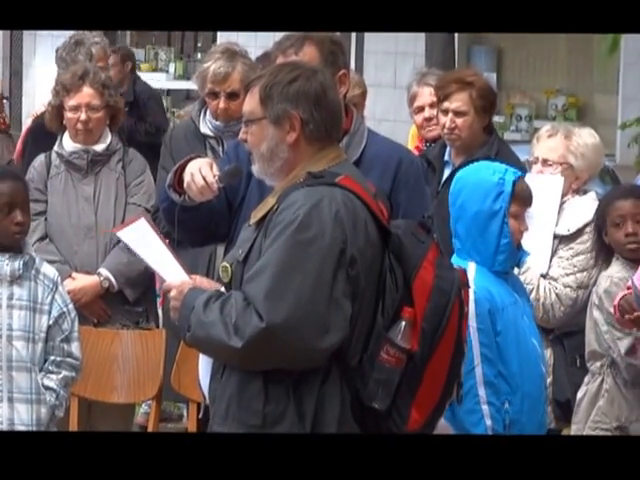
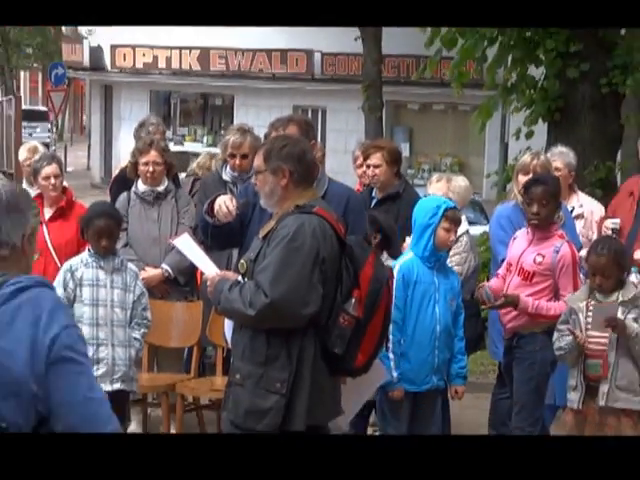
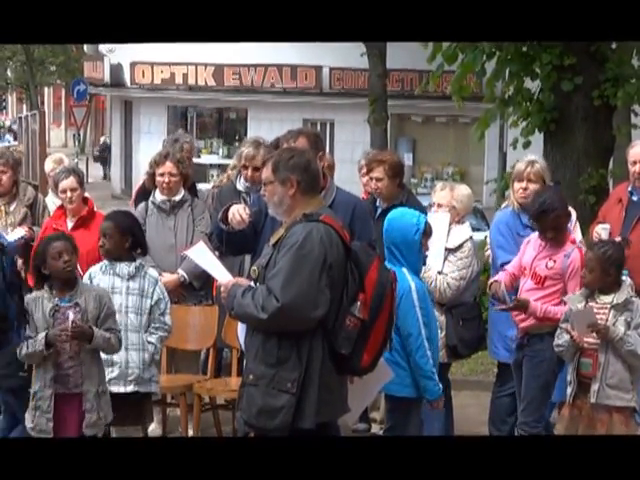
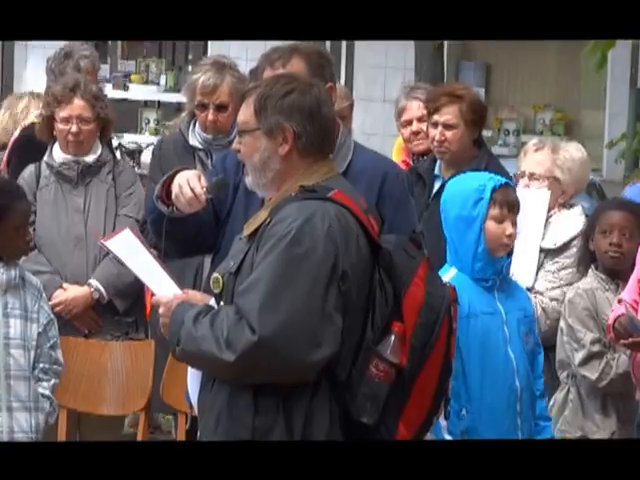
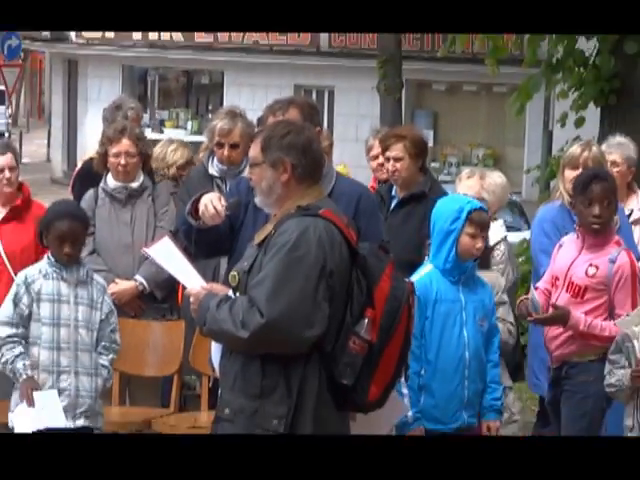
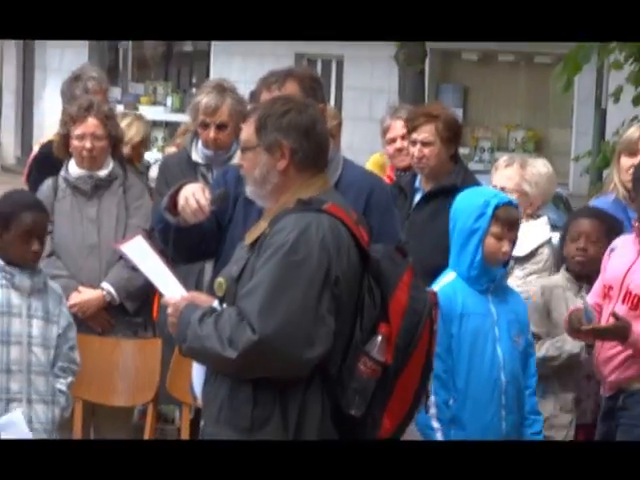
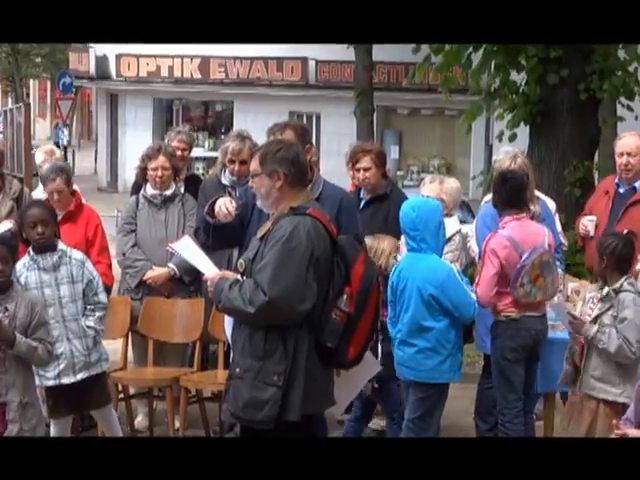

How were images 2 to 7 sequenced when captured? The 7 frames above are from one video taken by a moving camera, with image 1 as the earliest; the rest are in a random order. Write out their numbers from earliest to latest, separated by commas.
4, 6, 5, 2, 3, 7
